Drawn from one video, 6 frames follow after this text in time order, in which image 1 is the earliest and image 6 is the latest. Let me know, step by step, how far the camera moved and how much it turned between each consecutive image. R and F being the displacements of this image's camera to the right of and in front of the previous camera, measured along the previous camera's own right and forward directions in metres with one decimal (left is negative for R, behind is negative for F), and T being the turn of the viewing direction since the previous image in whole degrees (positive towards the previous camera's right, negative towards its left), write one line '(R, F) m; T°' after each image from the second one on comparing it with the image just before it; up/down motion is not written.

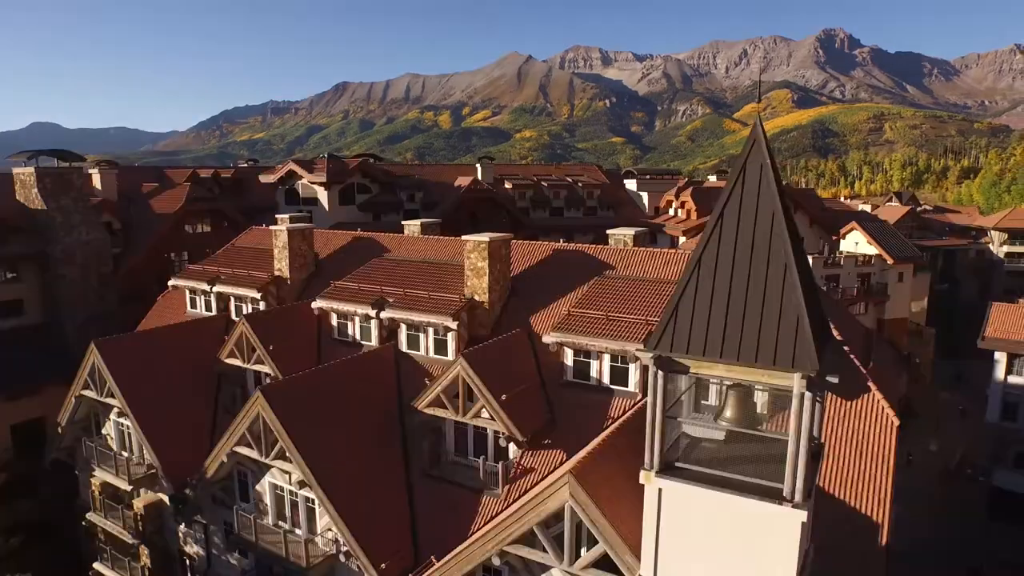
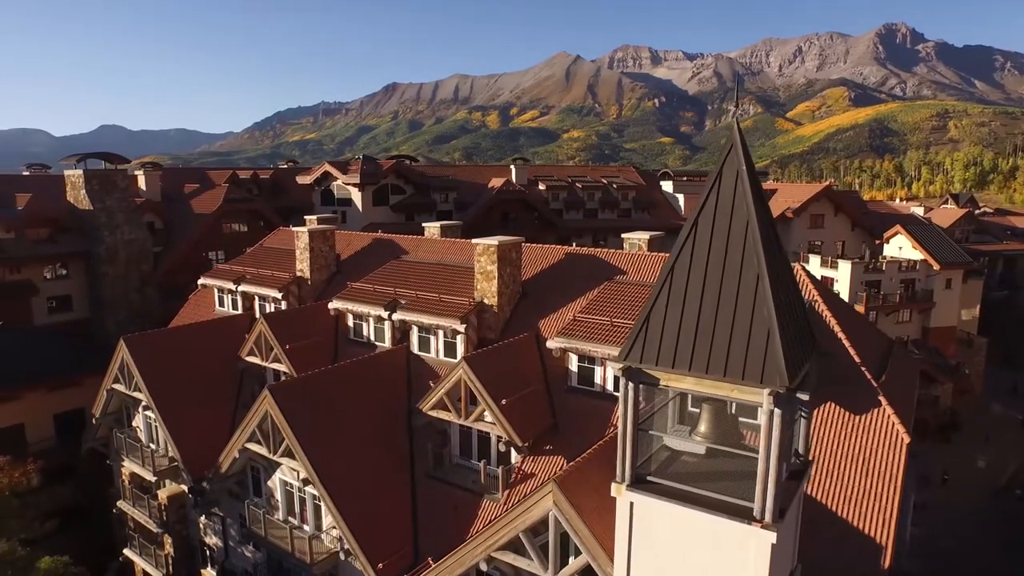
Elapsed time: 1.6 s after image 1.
(+0.9, +0.1) m; -4°
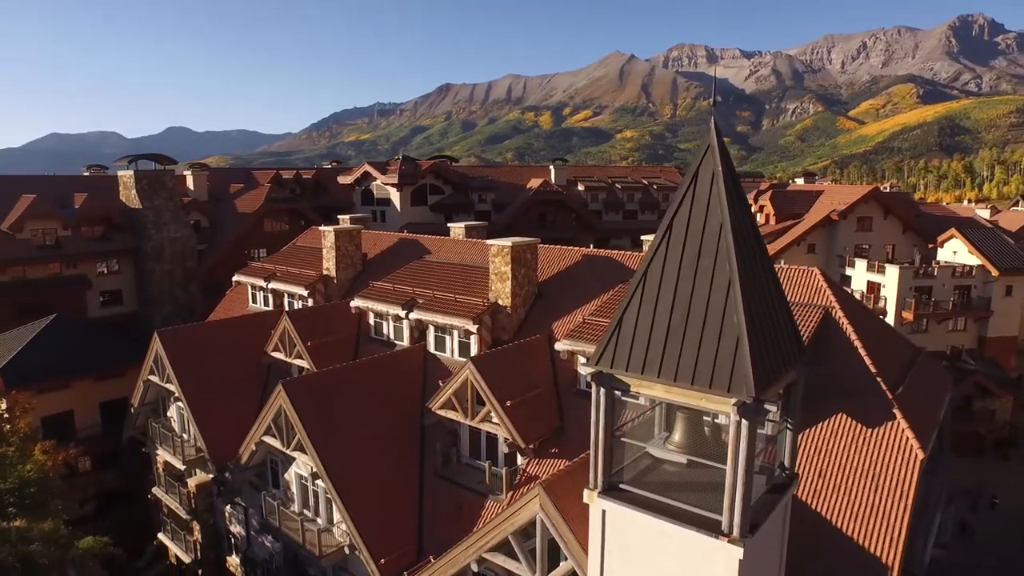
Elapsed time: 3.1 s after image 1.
(+0.9, +0.1) m; -4°
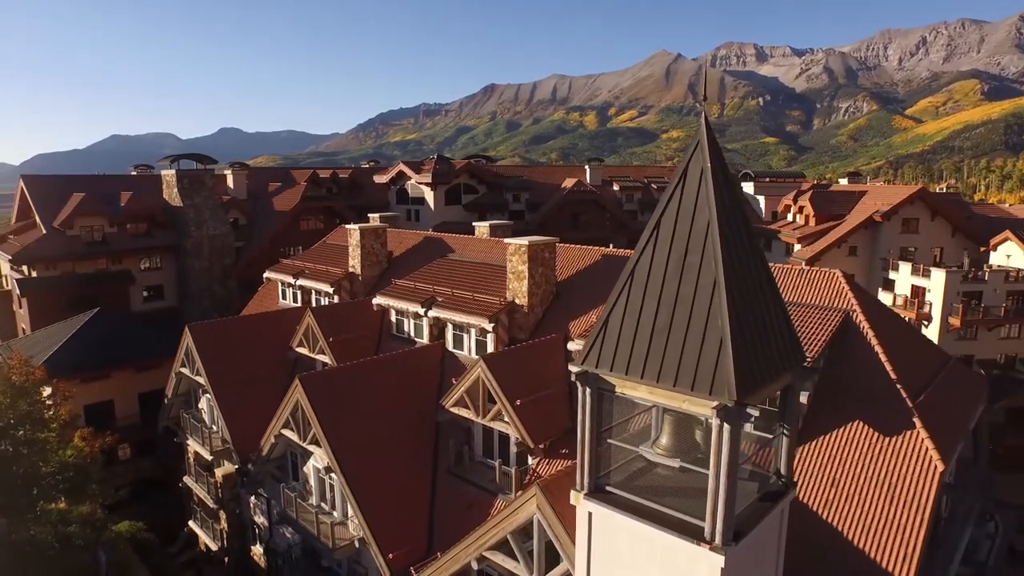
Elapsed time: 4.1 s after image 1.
(+0.7, +0.1) m; -4°
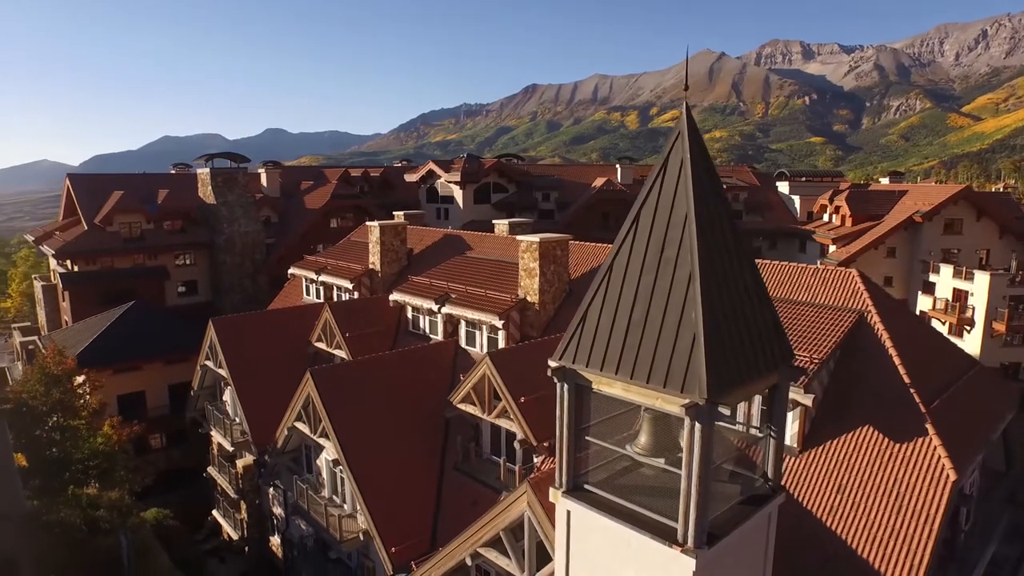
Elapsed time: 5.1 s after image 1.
(+0.7, +0.1) m; -3°
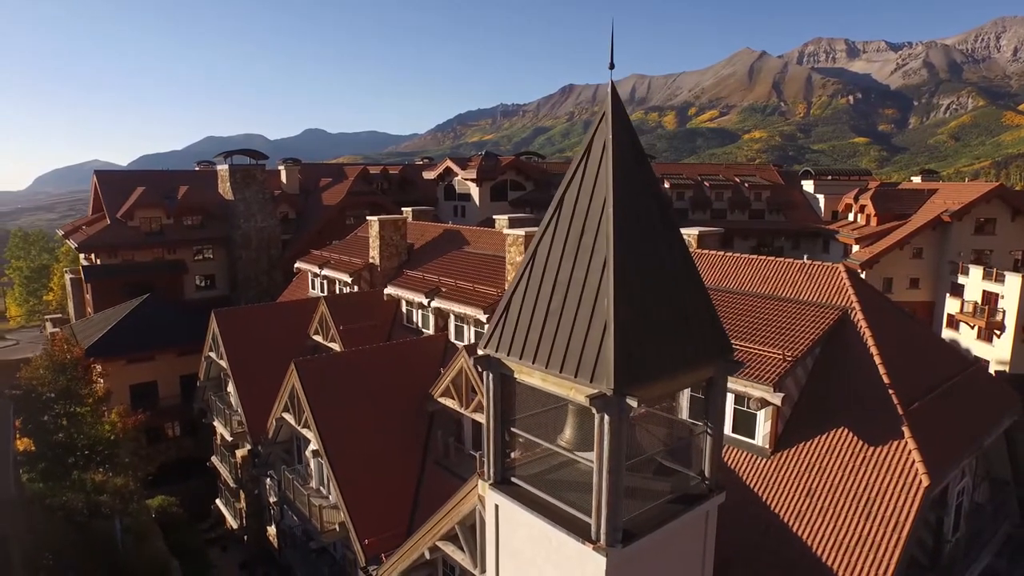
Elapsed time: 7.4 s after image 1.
(+1.2, +0.2) m; -3°
